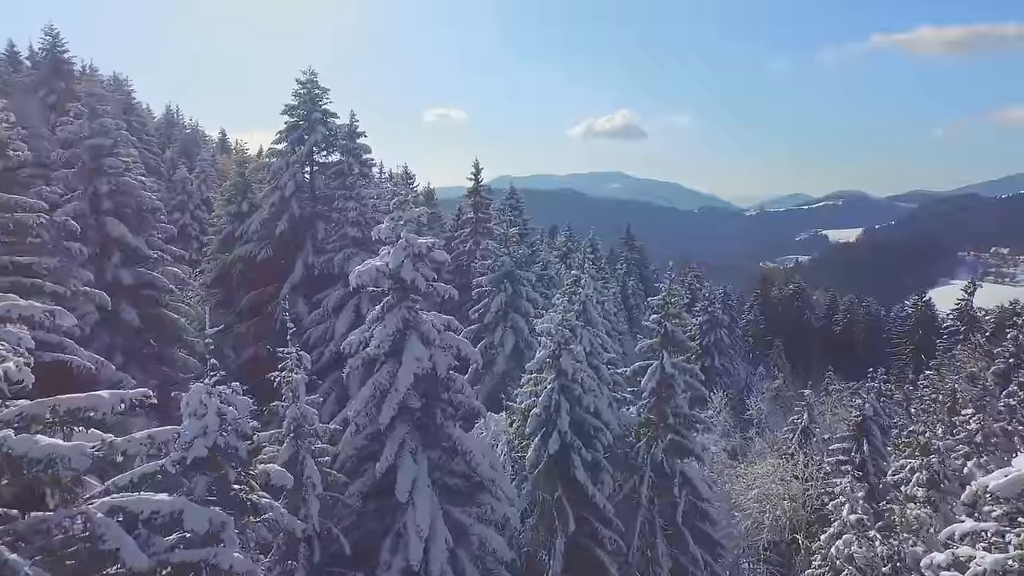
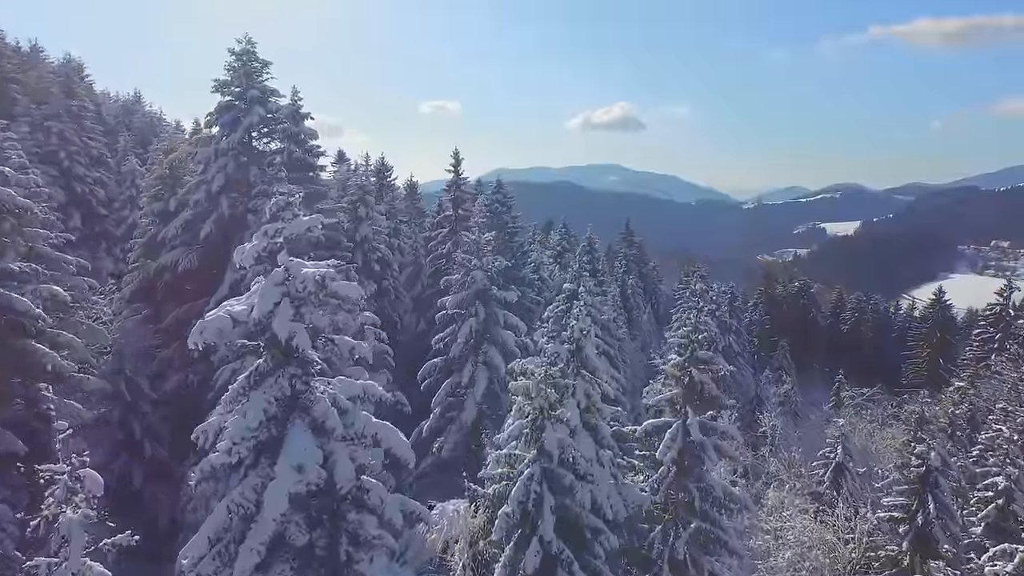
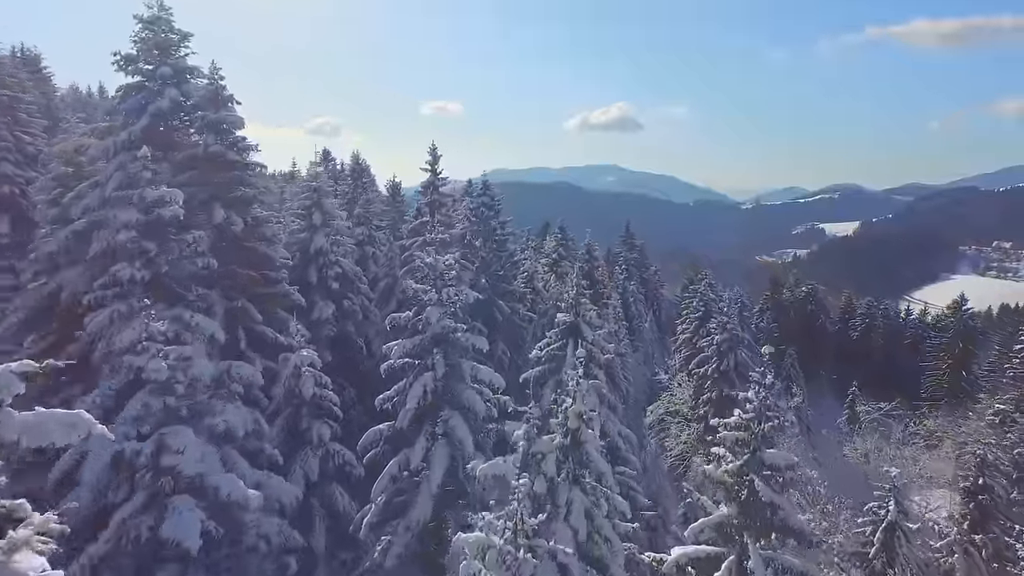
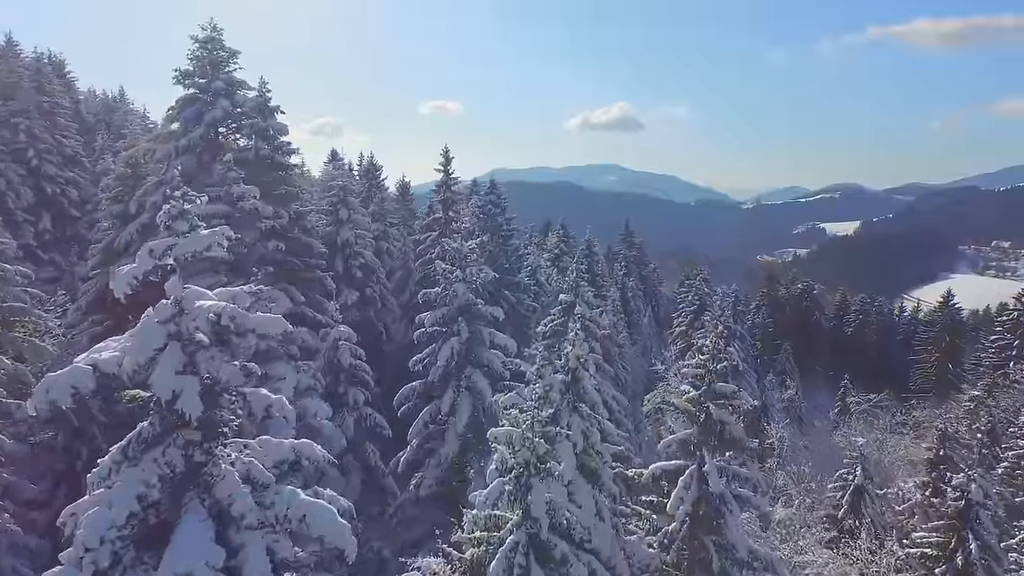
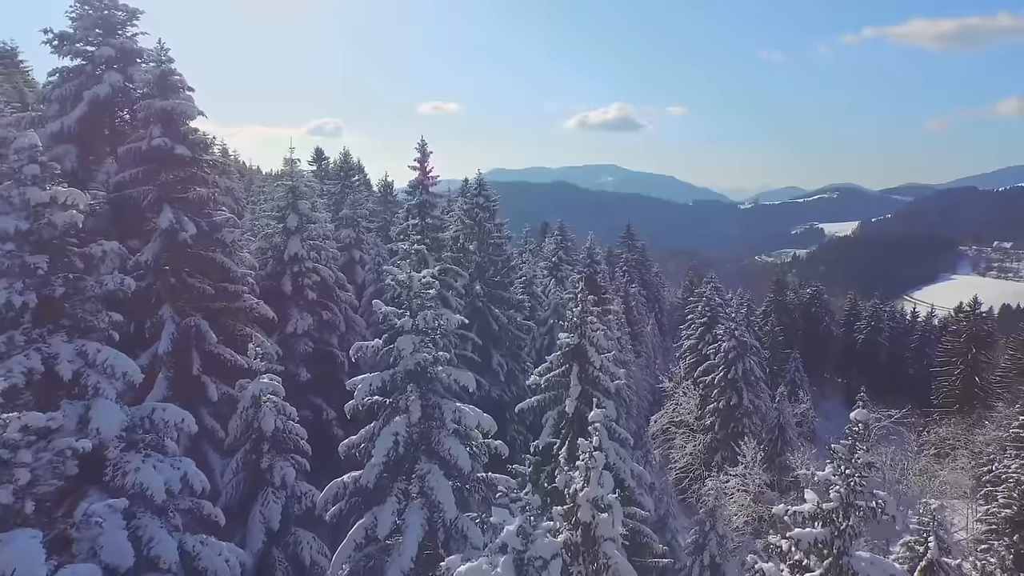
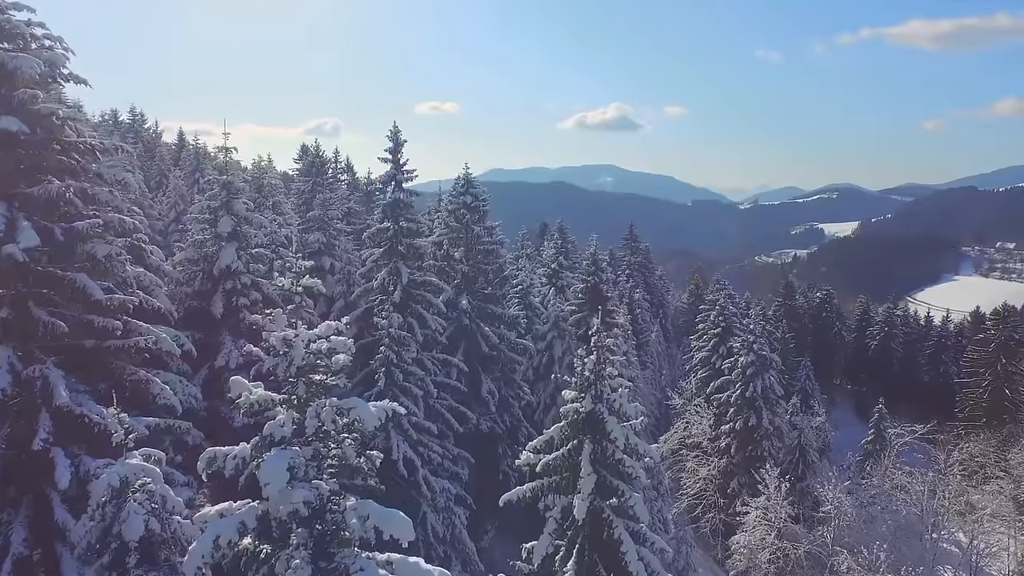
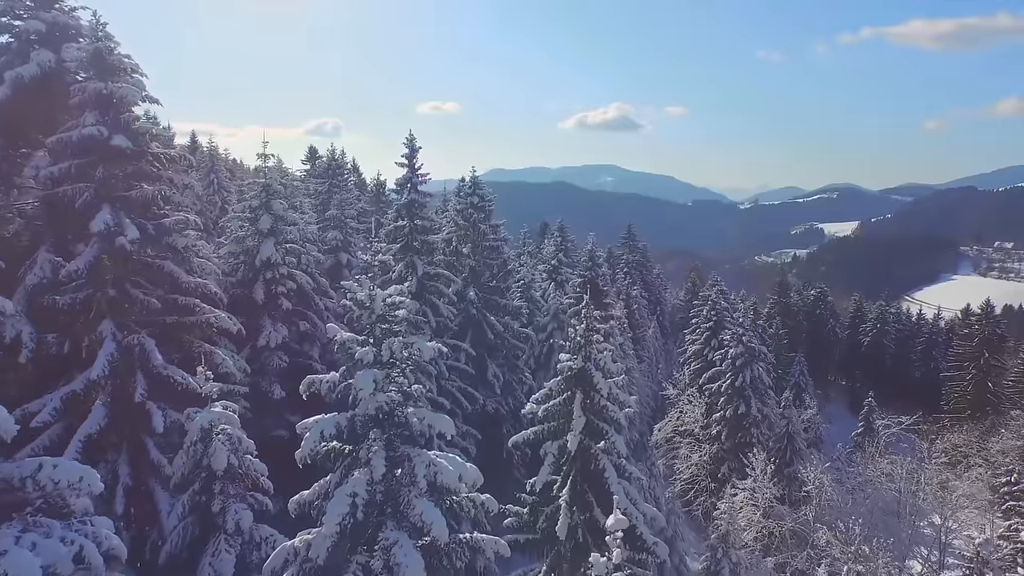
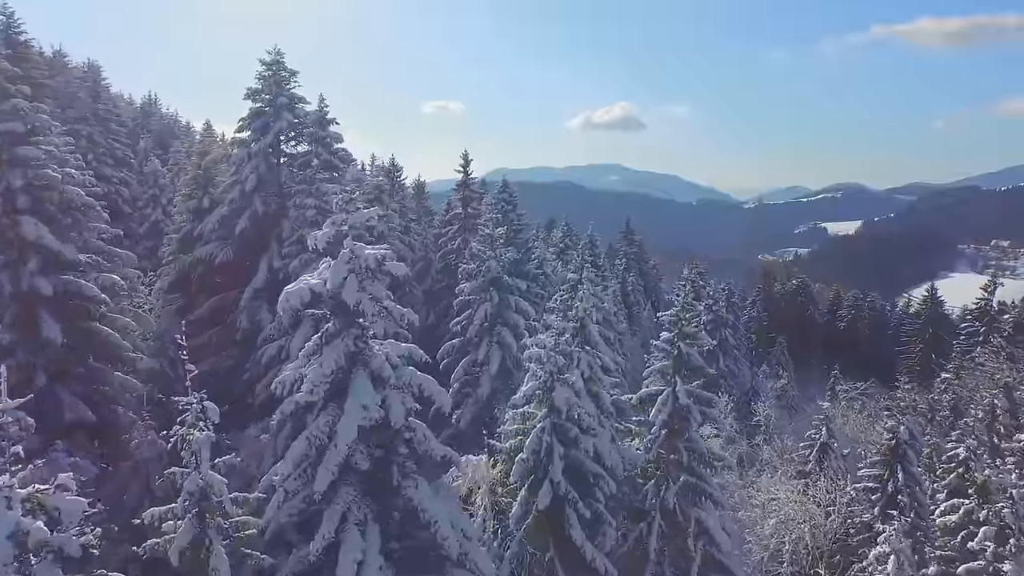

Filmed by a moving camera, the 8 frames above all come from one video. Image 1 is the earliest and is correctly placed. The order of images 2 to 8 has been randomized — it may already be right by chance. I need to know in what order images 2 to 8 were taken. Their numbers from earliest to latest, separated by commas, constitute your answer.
8, 2, 4, 3, 5, 7, 6
